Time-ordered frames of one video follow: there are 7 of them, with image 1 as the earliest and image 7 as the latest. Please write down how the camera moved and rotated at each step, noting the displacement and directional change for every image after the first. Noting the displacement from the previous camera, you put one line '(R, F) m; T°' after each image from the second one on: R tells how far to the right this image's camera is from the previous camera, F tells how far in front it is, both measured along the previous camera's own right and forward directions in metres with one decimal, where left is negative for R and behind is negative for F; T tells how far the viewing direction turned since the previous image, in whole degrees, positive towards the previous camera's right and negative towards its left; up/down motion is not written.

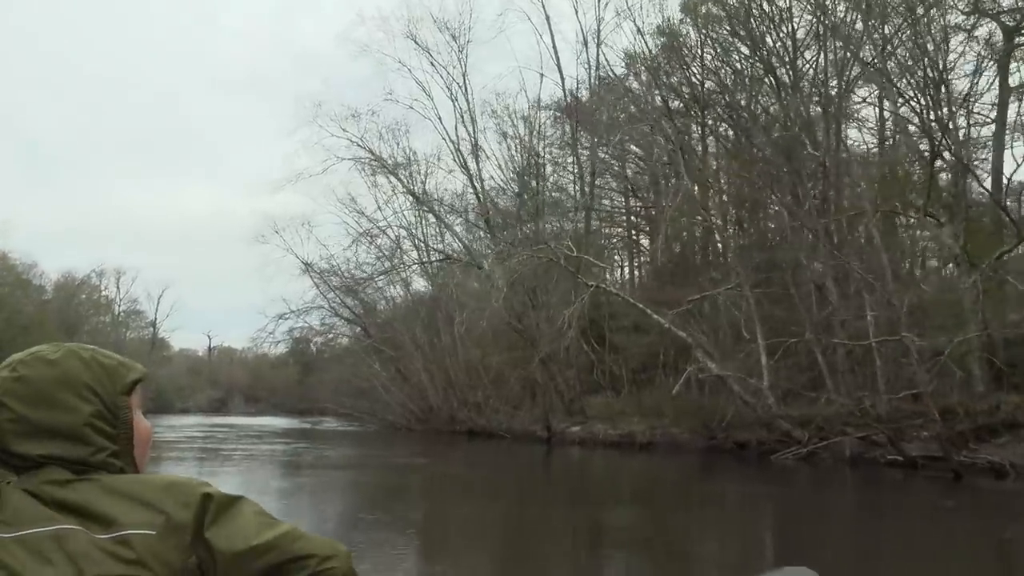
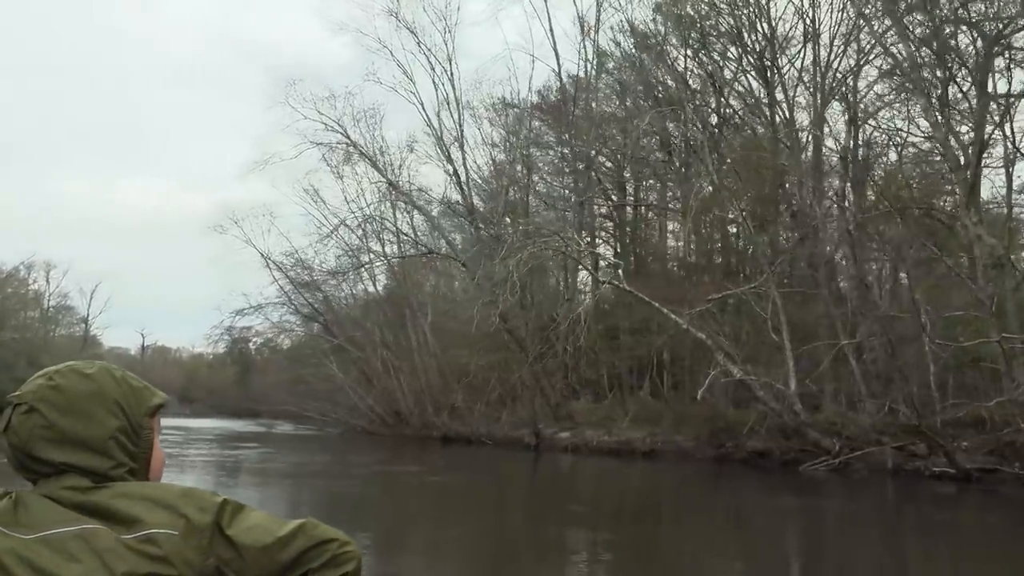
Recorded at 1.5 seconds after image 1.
(-1.0, +1.1) m; +4°
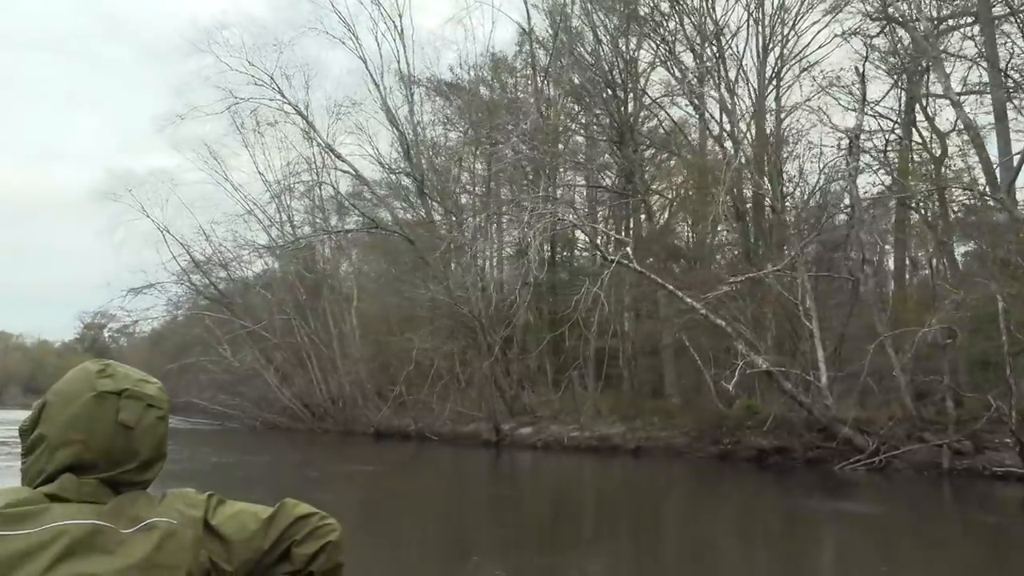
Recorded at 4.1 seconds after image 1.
(-1.6, +1.7) m; +9°
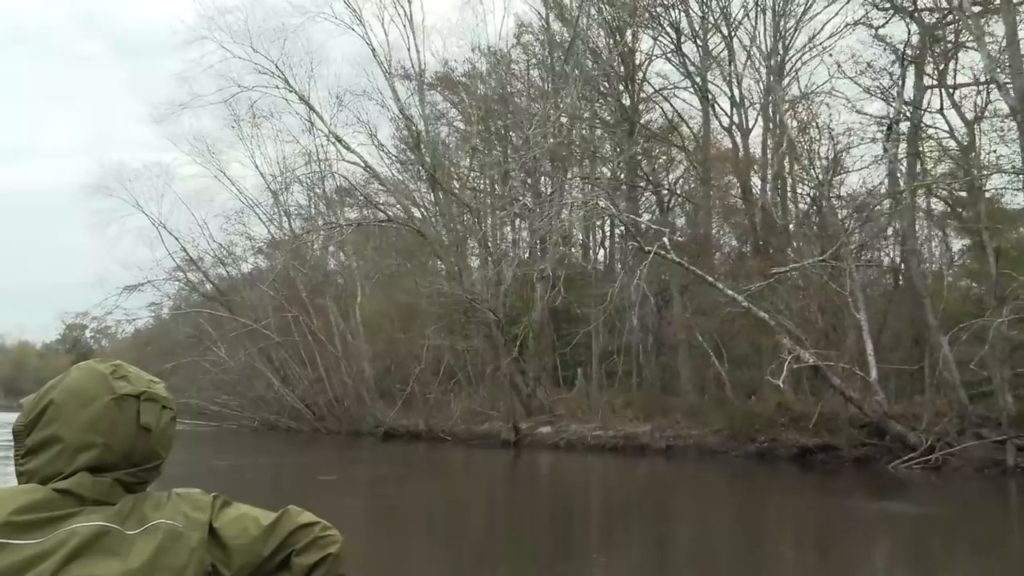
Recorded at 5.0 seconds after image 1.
(-0.6, +0.5) m; +1°
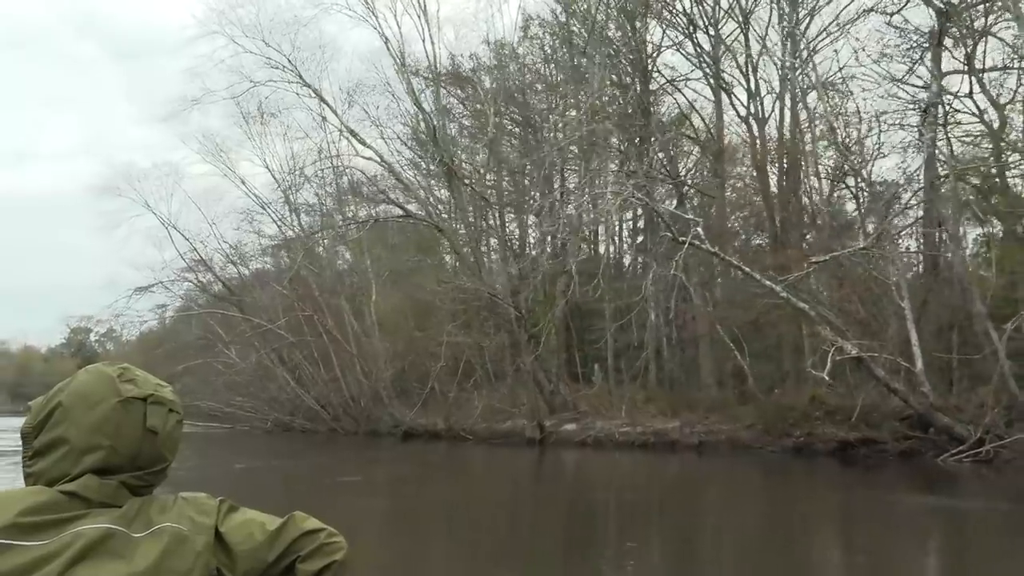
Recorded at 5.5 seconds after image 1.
(-0.3, +0.3) m; 0°
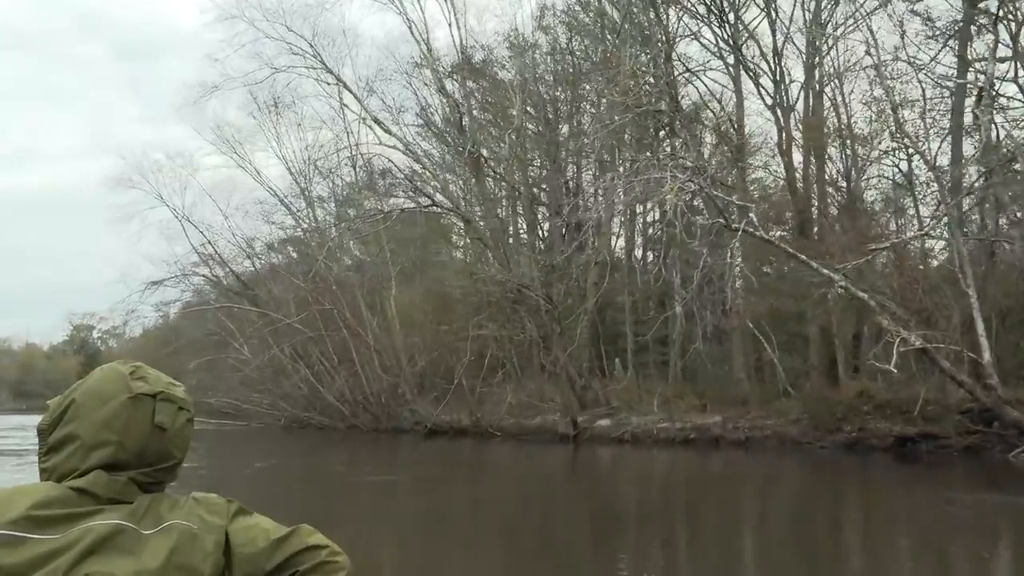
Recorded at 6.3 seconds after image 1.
(-0.5, +0.4) m; 0°
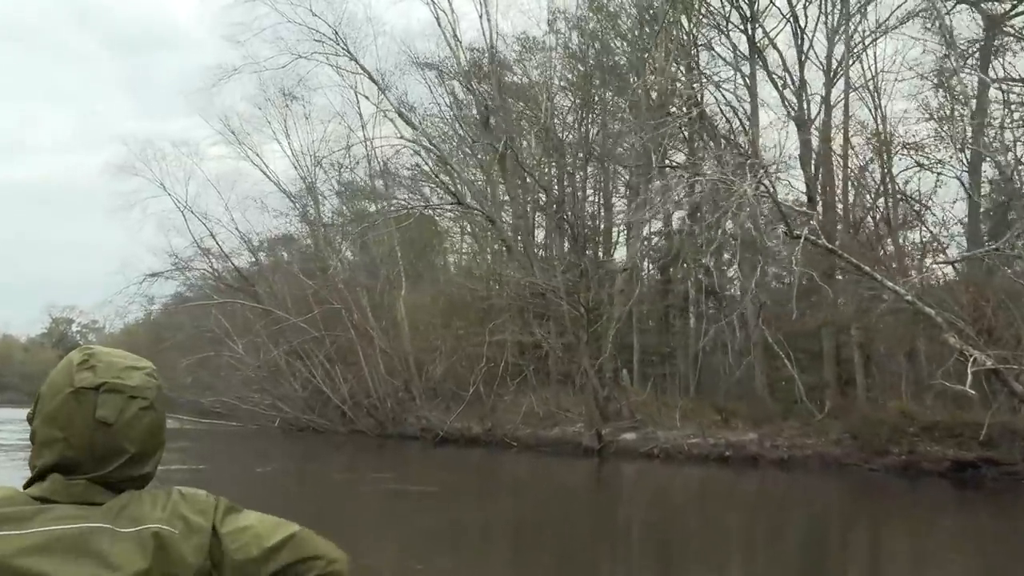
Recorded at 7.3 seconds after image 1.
(-0.7, +0.6) m; +1°
